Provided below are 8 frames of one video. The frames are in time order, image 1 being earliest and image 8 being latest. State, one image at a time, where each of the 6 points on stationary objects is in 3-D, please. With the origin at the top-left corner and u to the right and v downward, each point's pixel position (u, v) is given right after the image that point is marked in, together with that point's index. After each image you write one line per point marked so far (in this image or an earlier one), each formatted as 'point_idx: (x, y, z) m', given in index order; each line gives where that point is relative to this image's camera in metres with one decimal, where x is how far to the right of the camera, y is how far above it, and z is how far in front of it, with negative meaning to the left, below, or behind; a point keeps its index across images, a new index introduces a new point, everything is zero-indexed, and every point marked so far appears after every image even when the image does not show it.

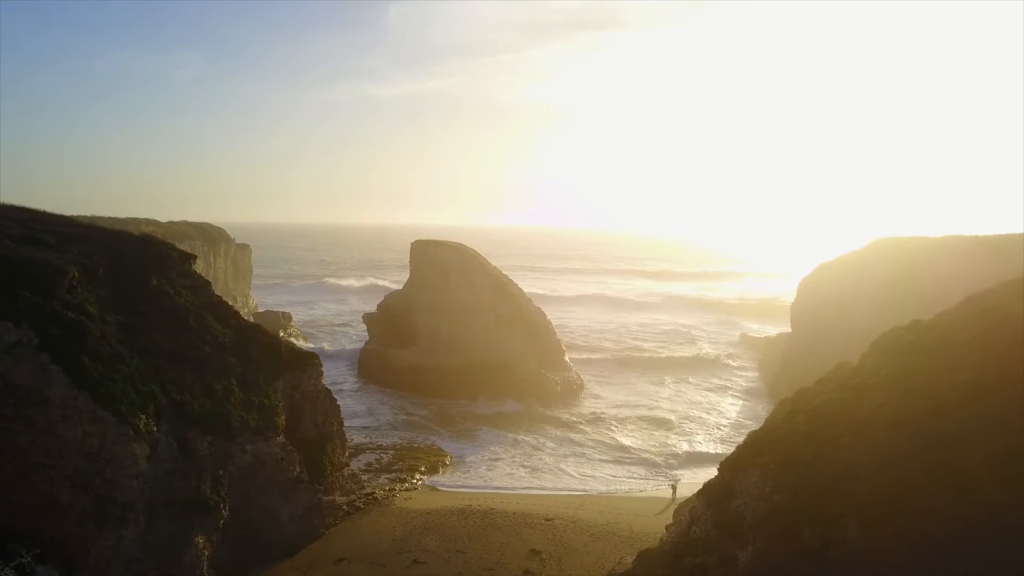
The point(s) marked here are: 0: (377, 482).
0: (-3.3, -4.8, +18.4) m
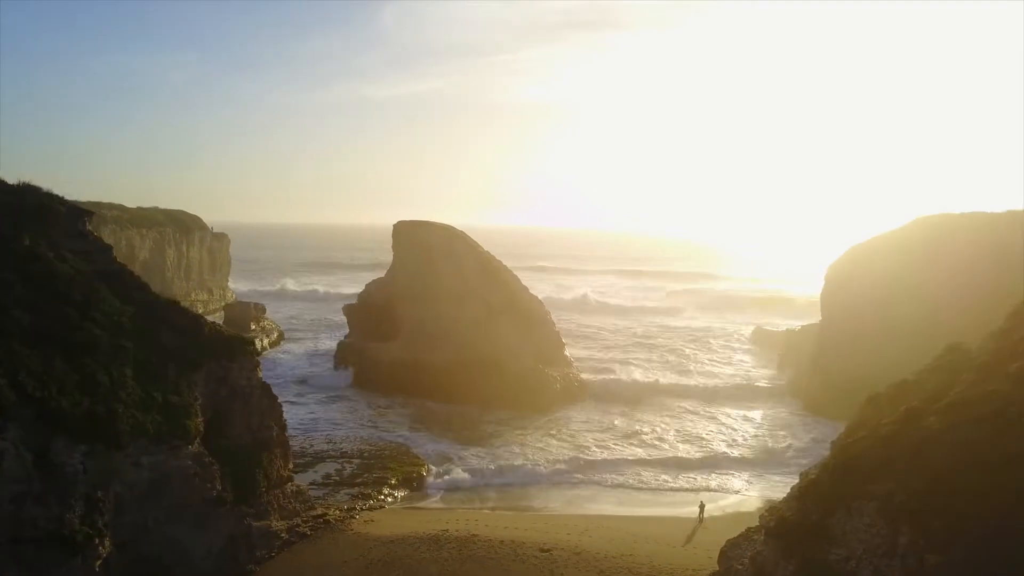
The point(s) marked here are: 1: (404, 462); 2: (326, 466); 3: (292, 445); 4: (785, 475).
0: (-3.5, -4.3, +14.9) m
1: (-2.6, -4.1, +17.6) m
2: (-4.2, -4.0, +16.7) m
3: (-5.4, -3.8, +18.3) m
4: (+6.9, -5.0, +19.1) m
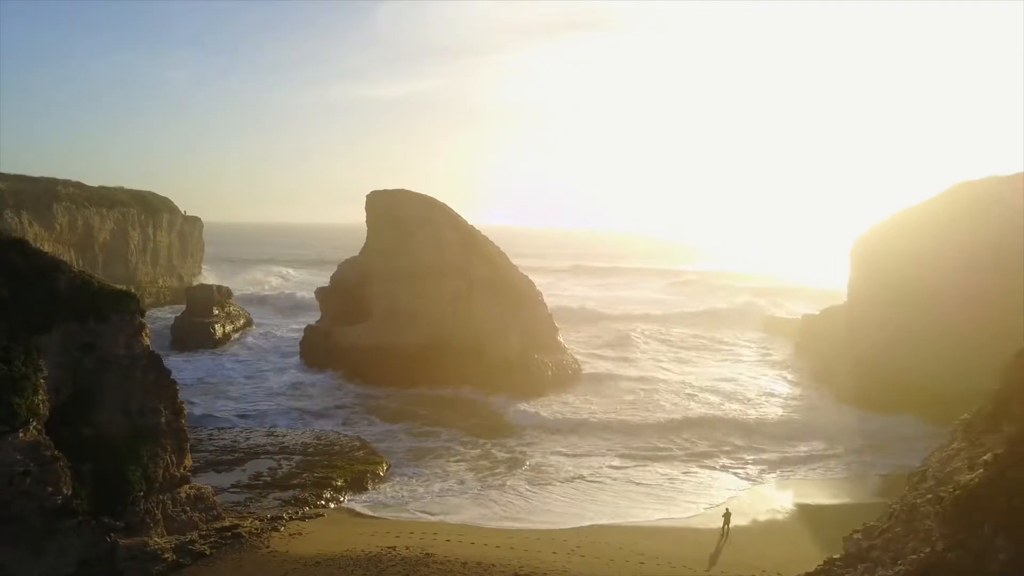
0: (-4.0, -3.5, +11.7) m
1: (-3.0, -3.3, +14.4) m
2: (-4.6, -3.2, +13.5) m
3: (-5.9, -3.0, +15.1) m
4: (+6.5, -4.2, +15.9) m
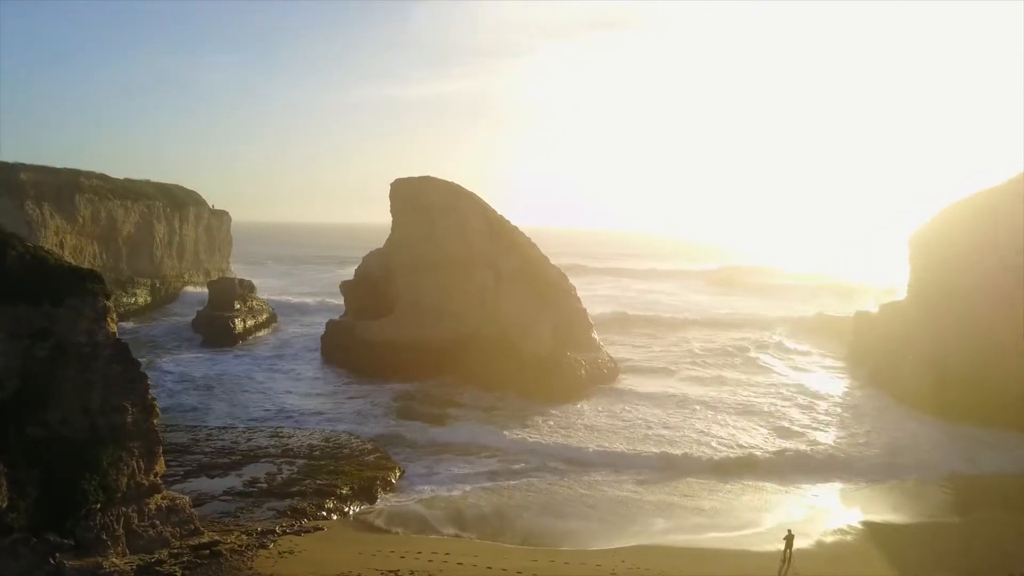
0: (-3.6, -3.2, +10.3) m
1: (-2.6, -3.1, +13.0) m
2: (-4.2, -3.0, +12.1) m
3: (-5.4, -2.8, +13.8) m
4: (+7.0, -4.0, +14.0) m
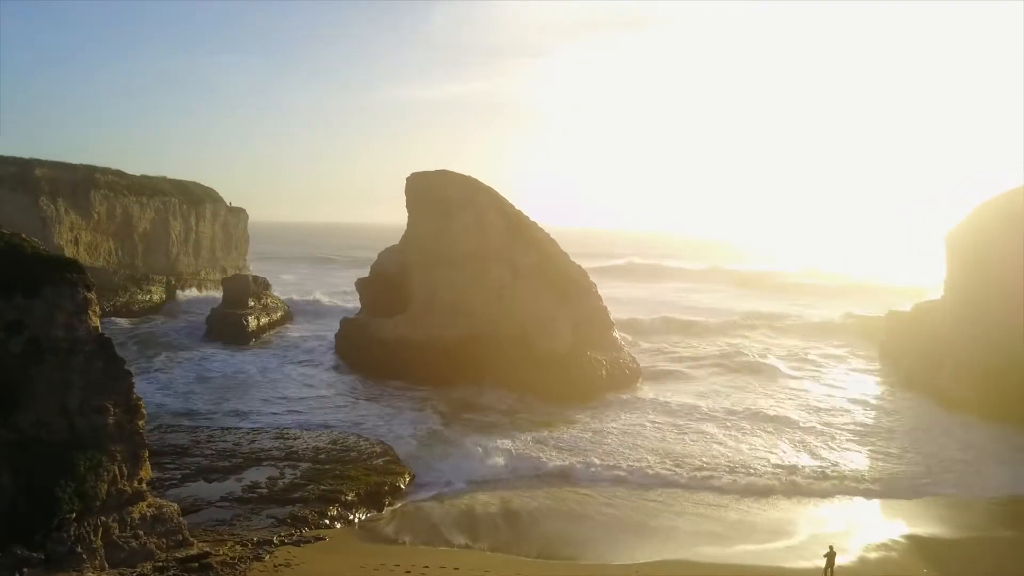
0: (-3.4, -3.1, +9.6) m
1: (-2.3, -3.0, +12.2) m
2: (-4.0, -2.9, +11.5) m
3: (-5.1, -2.7, +13.1) m
4: (+7.3, -3.9, +13.0) m
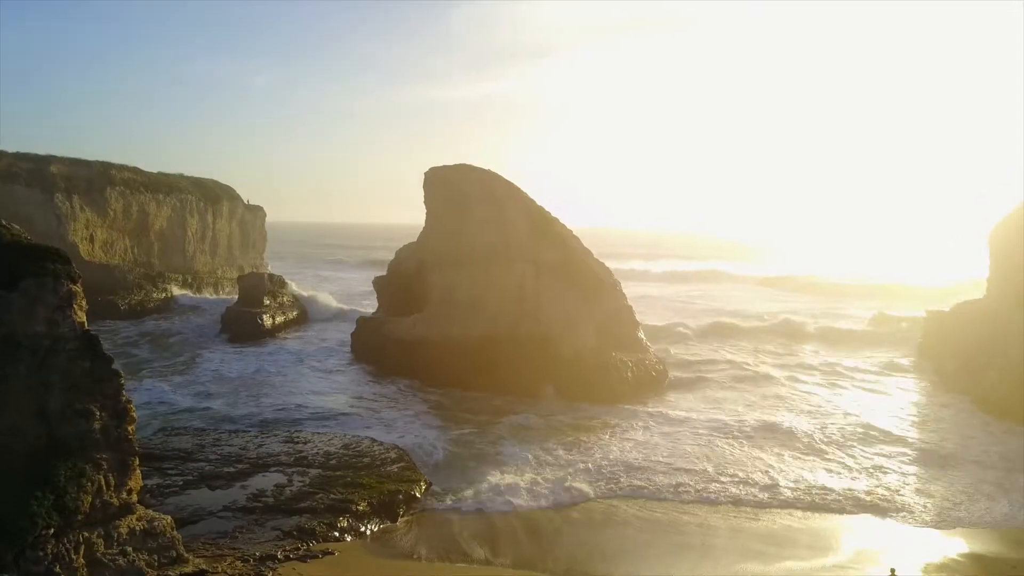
0: (-3.1, -3.0, +8.9) m
1: (-1.9, -2.9, +11.5) m
2: (-3.6, -2.8, +10.8) m
3: (-4.7, -2.6, +12.5) m
4: (+7.7, -3.9, +12.0) m
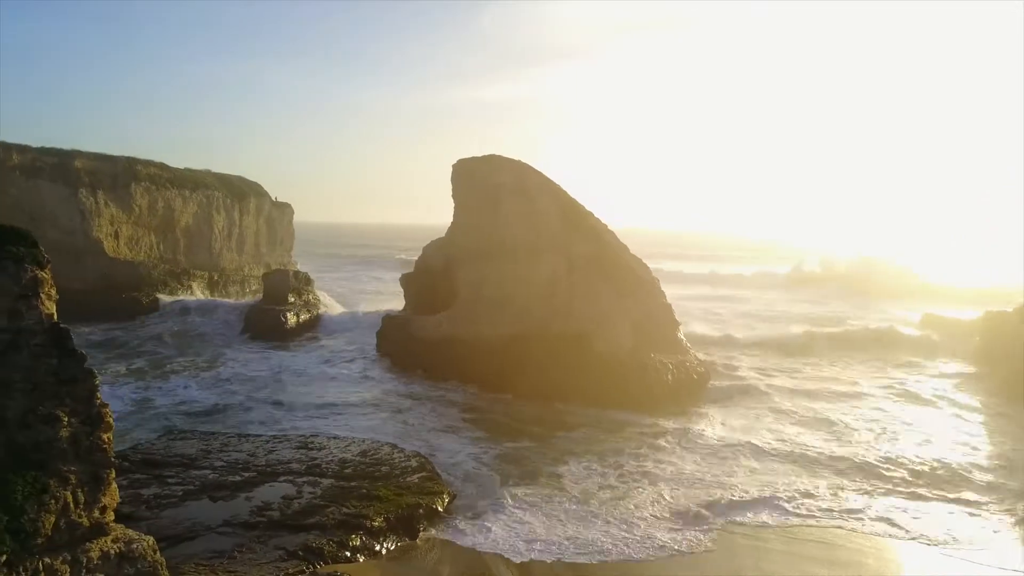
0: (-2.8, -2.9, +7.9) m
1: (-1.5, -2.8, +10.4) m
2: (-3.2, -2.7, +9.8) m
3: (-4.2, -2.5, +11.5) m
4: (+8.2, -3.8, +10.6) m
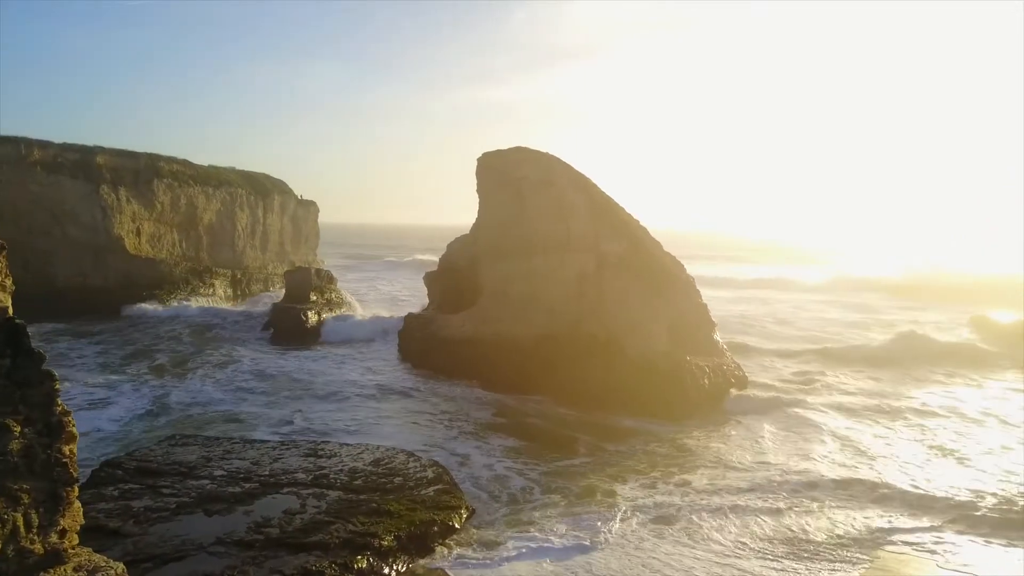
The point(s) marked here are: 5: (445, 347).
0: (-2.6, -2.9, +7.0) m
1: (-1.2, -2.7, +9.5) m
2: (-2.9, -2.6, +8.9) m
3: (-3.8, -2.4, +10.7) m
4: (+8.5, -3.7, +9.3) m
5: (-1.8, -1.6, +19.8) m
